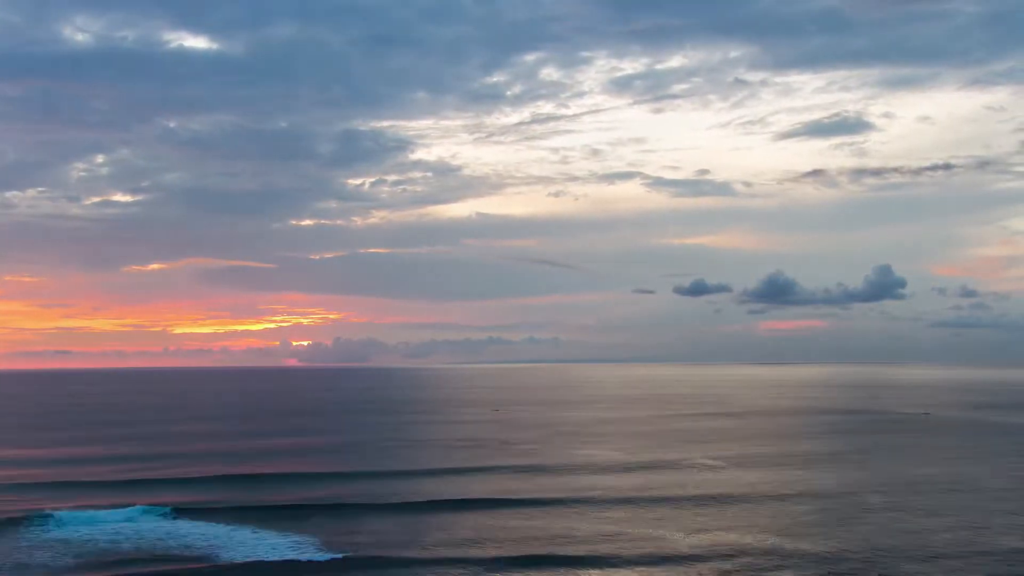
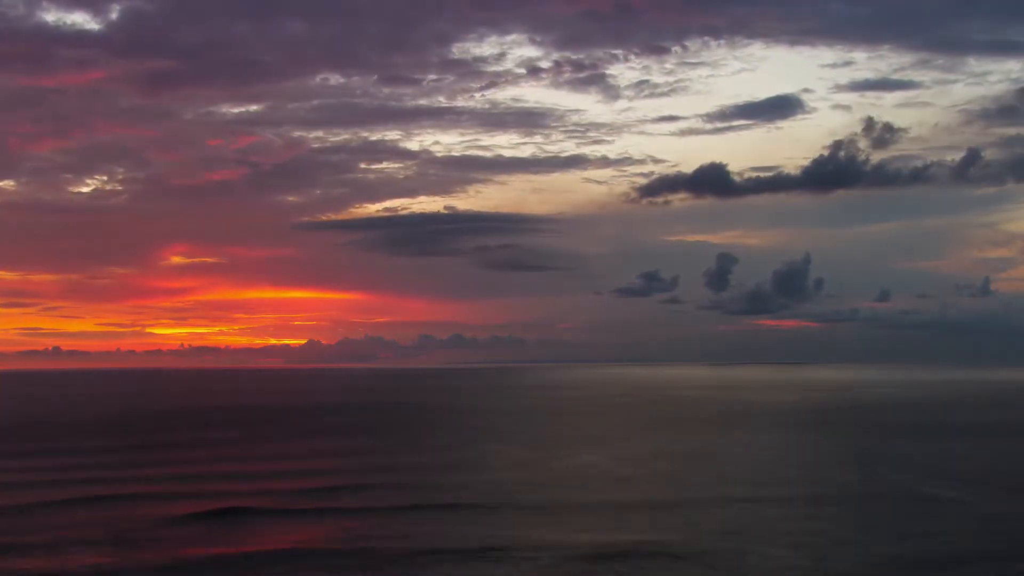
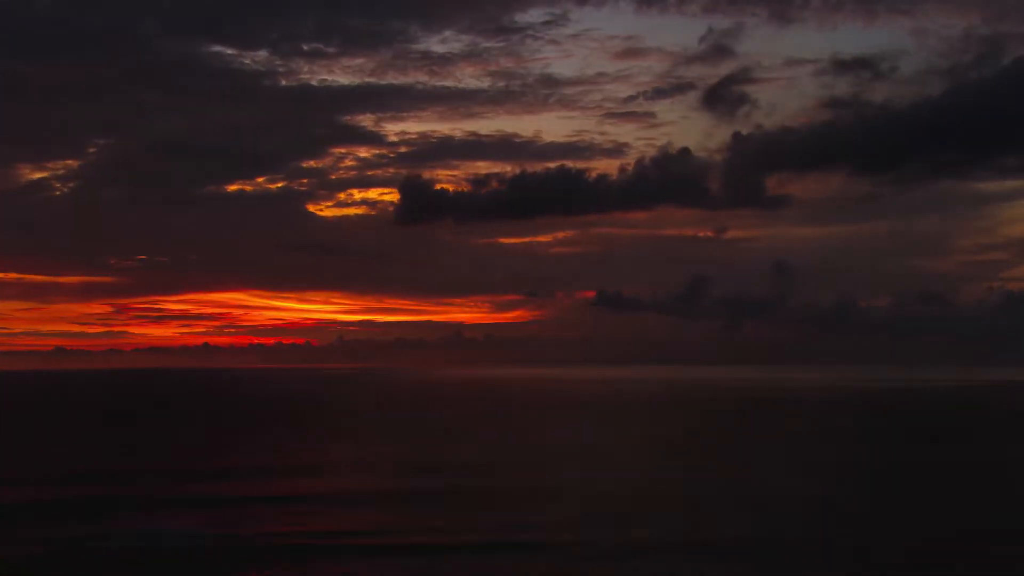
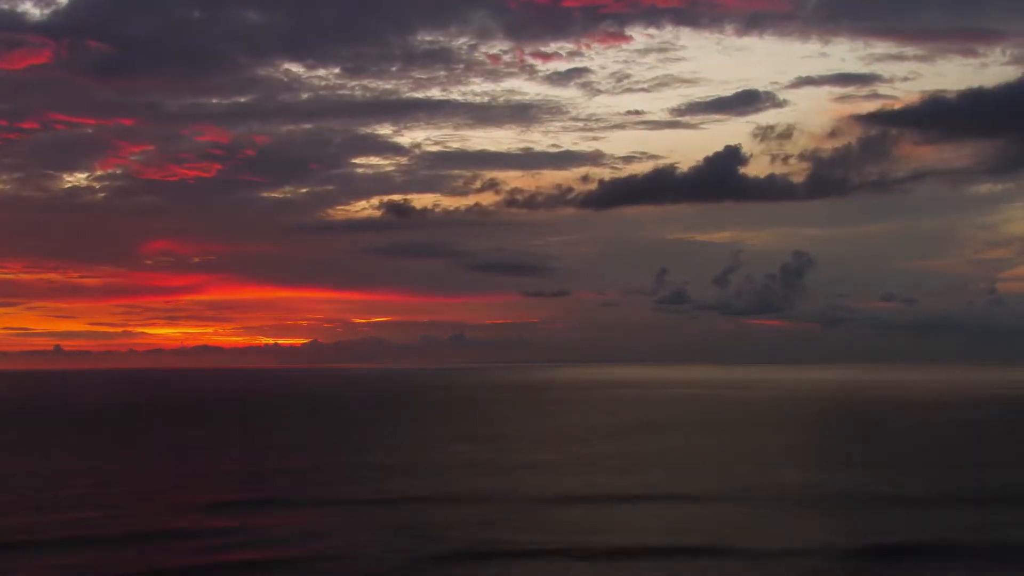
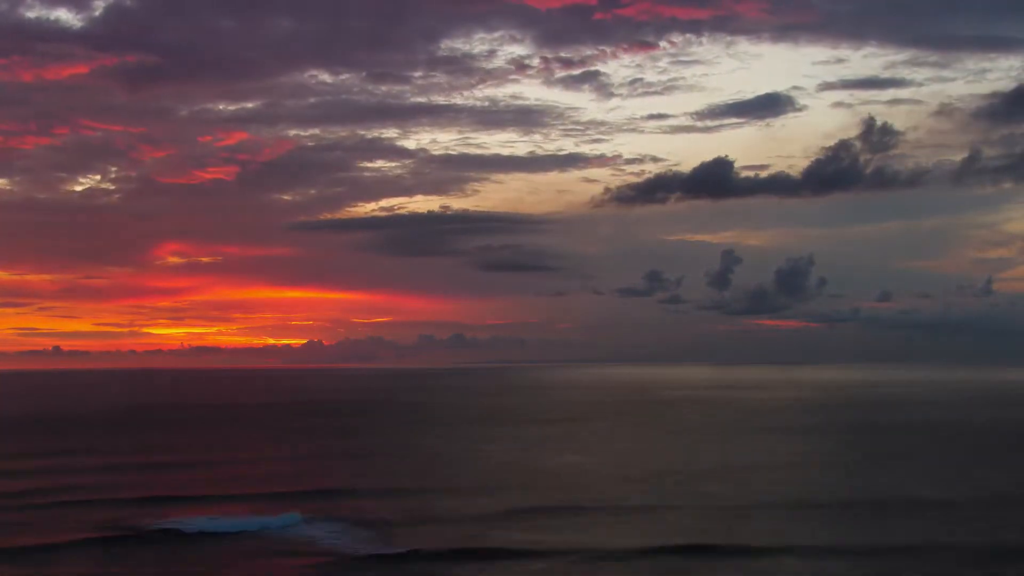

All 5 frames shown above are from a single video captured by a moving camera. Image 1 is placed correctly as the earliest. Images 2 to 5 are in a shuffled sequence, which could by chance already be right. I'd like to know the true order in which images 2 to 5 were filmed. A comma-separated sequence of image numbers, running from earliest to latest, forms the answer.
2, 5, 4, 3
